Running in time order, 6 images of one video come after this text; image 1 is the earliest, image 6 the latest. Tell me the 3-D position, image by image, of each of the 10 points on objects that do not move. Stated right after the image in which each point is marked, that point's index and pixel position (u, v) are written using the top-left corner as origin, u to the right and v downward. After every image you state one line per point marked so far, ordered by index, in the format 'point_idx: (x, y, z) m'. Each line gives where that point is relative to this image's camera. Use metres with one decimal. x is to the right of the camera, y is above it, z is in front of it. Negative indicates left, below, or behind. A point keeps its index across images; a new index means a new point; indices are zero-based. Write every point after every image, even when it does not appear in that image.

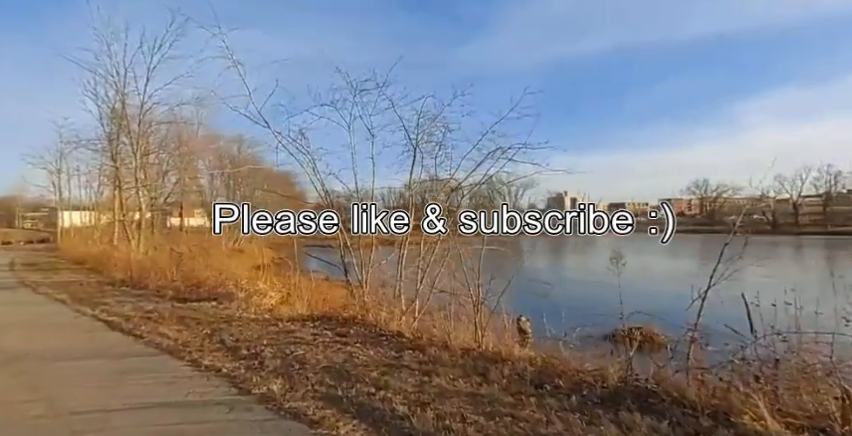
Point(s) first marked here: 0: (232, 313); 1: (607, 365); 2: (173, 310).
0: (-2.4, -1.2, +5.9) m
1: (+1.2, -1.0, +3.0) m
2: (-3.4, -1.3, +6.3) m
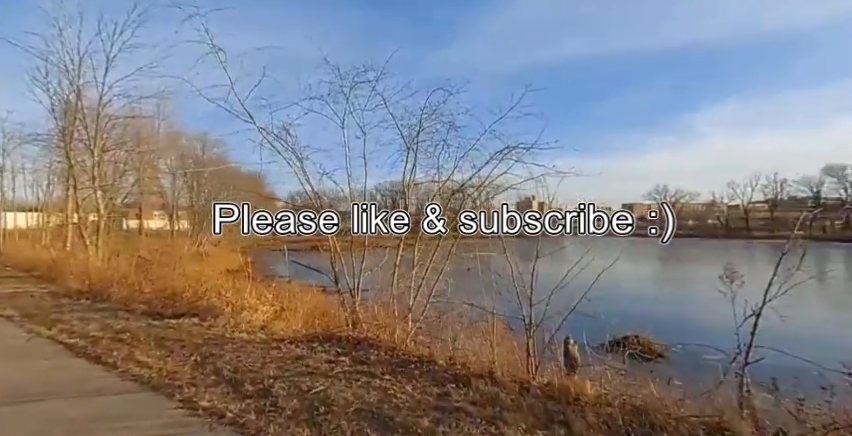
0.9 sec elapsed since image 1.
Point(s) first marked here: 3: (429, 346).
0: (-2.3, -1.3, +5.1) m
1: (+1.6, -1.0, +2.5) m
2: (-3.2, -1.3, +5.4) m
3: (+0.1, -1.2, +4.5) m
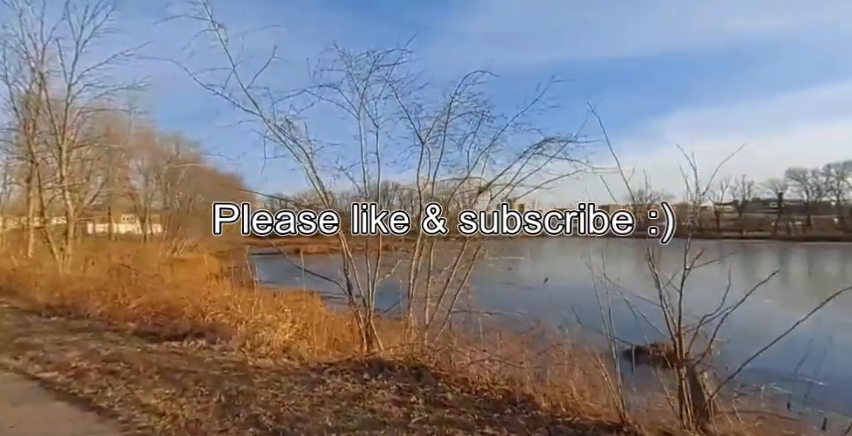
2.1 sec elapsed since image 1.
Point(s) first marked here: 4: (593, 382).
0: (-1.7, -1.3, +4.2) m
1: (+2.3, -1.0, +1.8) m
2: (-2.7, -1.3, +4.4) m
3: (+0.7, -1.2, +3.7) m
4: (+1.2, -1.2, +3.4) m
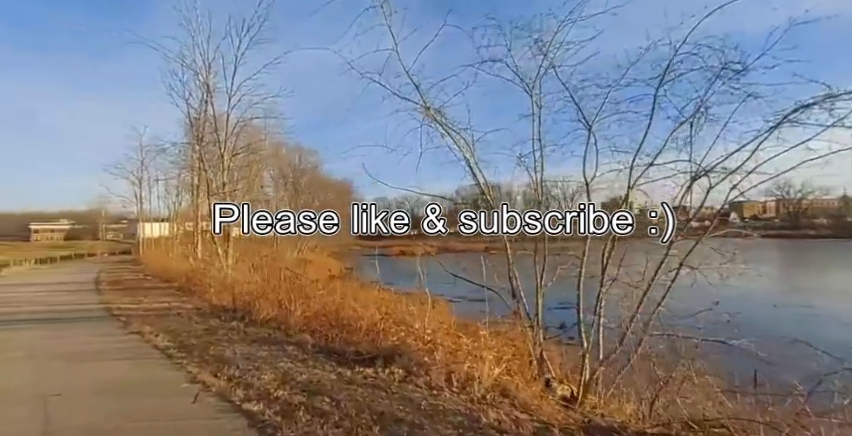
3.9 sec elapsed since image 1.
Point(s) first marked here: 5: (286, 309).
0: (+0.3, -1.4, +3.3) m
1: (+3.6, -1.1, +0.1) m
2: (-0.6, -1.4, +3.8) m
3: (+2.4, -1.3, +2.3) m
4: (+2.9, -1.2, +1.9) m
5: (-2.9, -1.9, +9.7) m
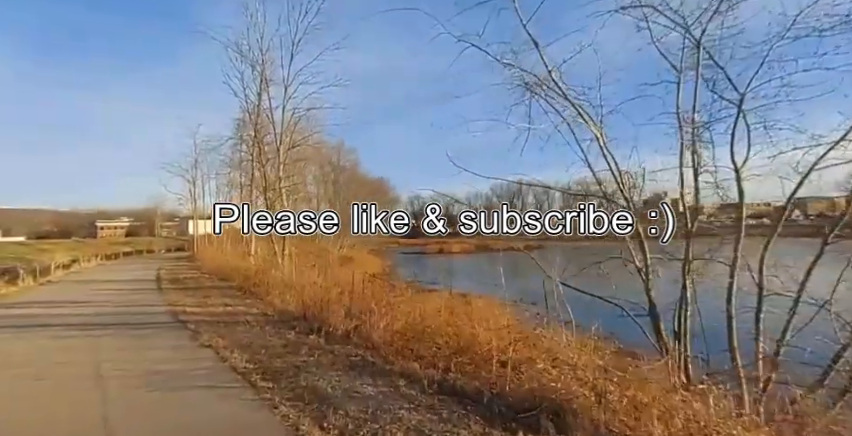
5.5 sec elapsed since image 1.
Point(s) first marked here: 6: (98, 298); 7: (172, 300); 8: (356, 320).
0: (+1.6, -1.4, +1.9) m
1: (+4.6, -1.1, -1.6) m
2: (+0.7, -1.5, +2.5) m
3: (+3.6, -1.3, +0.7) m
4: (+4.1, -1.3, +0.3) m
5: (-1.1, -1.9, +8.5) m
6: (-12.5, -3.0, +17.6) m
7: (-9.0, -2.9, +16.2) m
8: (-1.4, -2.0, +9.1) m
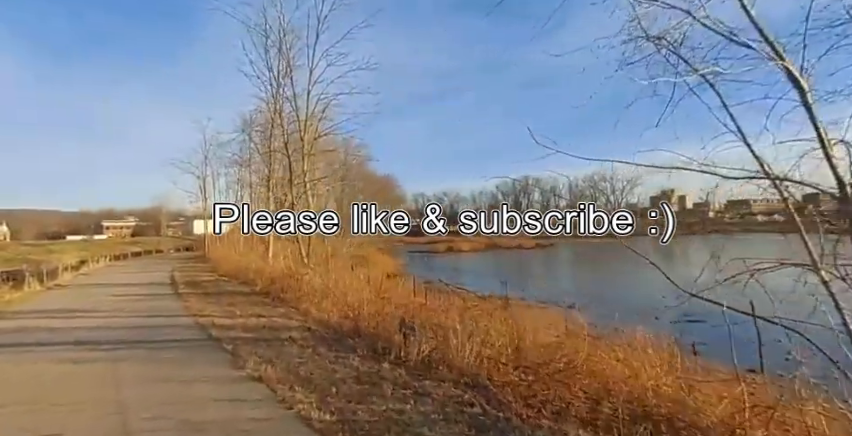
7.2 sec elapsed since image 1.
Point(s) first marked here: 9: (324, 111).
0: (+3.0, -1.4, +0.2) m
1: (+5.9, -1.2, -3.3) m
2: (+2.1, -1.5, +0.8) m
3: (+5.0, -1.3, -1.1) m
4: (+5.5, -1.3, -1.4) m
5: (+0.4, -1.9, +6.8) m
6: (-11.0, -3.0, +16.0) m
7: (-7.4, -2.9, +14.6) m
8: (0.0, -2.0, +7.4) m
9: (-4.2, +4.5, +19.4) m
